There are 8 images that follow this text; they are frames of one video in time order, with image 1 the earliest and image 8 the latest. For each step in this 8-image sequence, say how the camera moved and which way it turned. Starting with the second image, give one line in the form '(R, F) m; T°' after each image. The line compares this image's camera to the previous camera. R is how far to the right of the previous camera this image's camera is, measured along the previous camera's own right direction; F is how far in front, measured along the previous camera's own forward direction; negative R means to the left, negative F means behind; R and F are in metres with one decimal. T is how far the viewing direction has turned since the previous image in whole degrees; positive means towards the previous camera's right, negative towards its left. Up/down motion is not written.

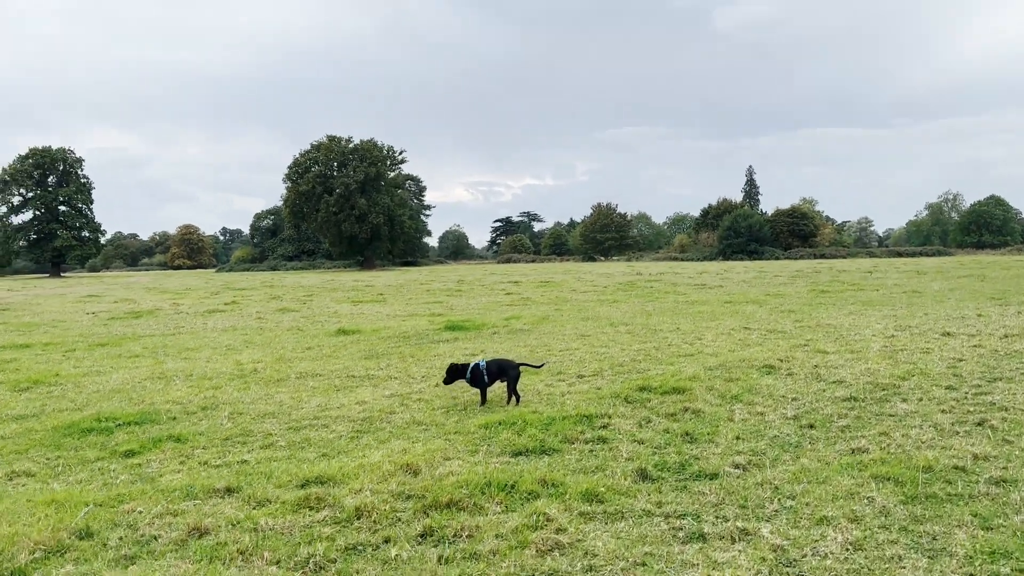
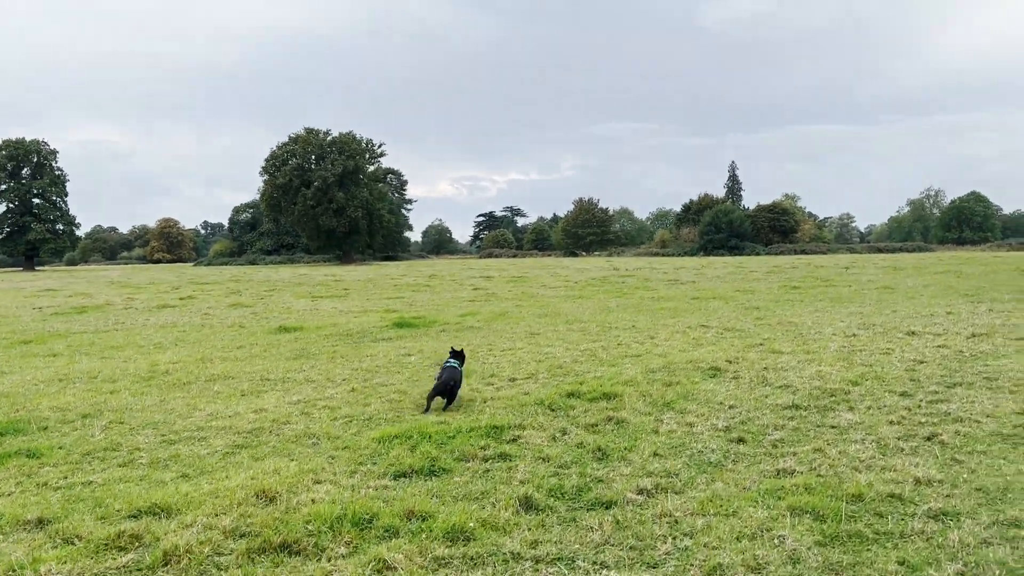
(+0.7, +0.8) m; +1°
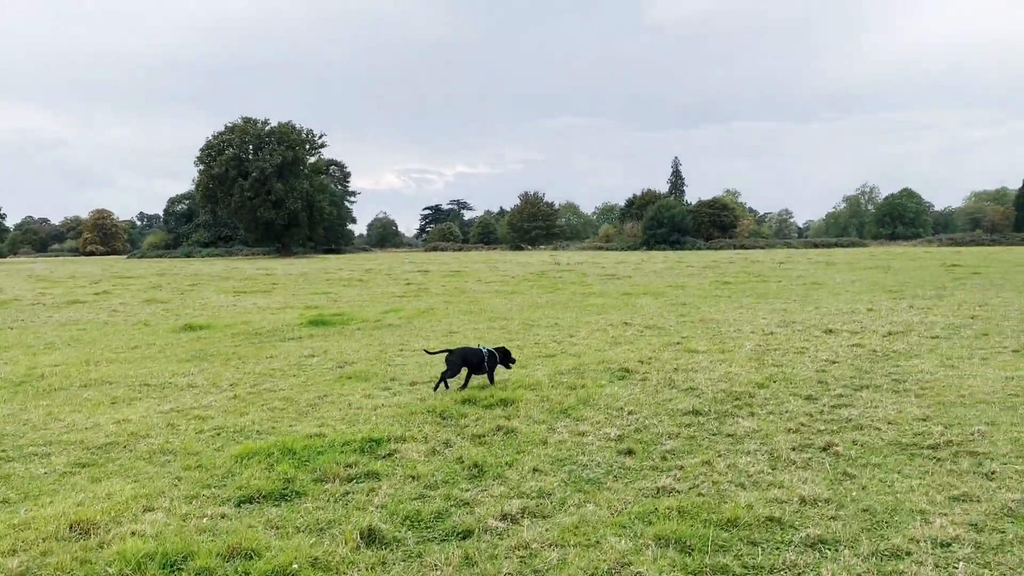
(+0.5, +0.5) m; +4°
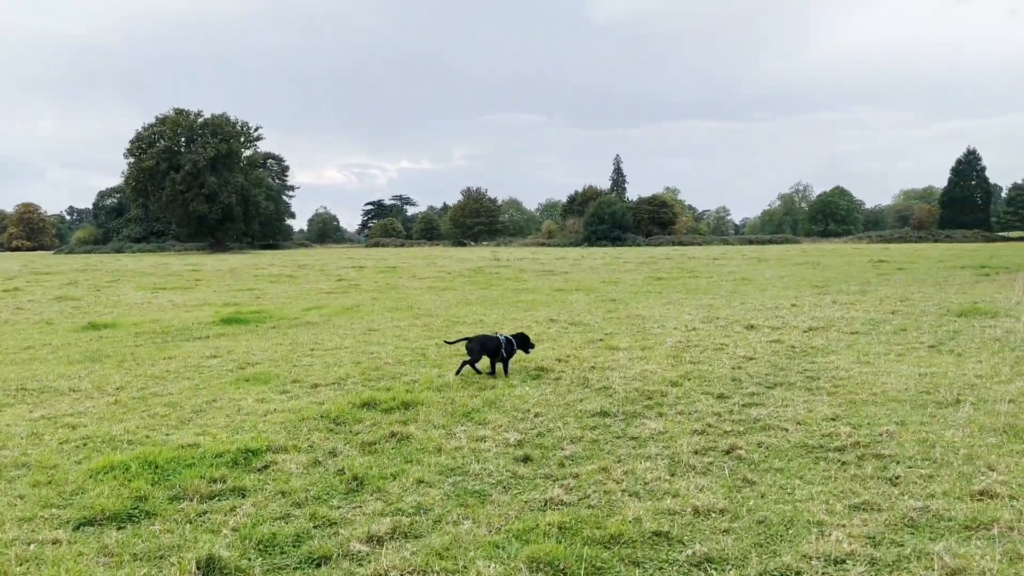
(+0.4, +0.4) m; +4°
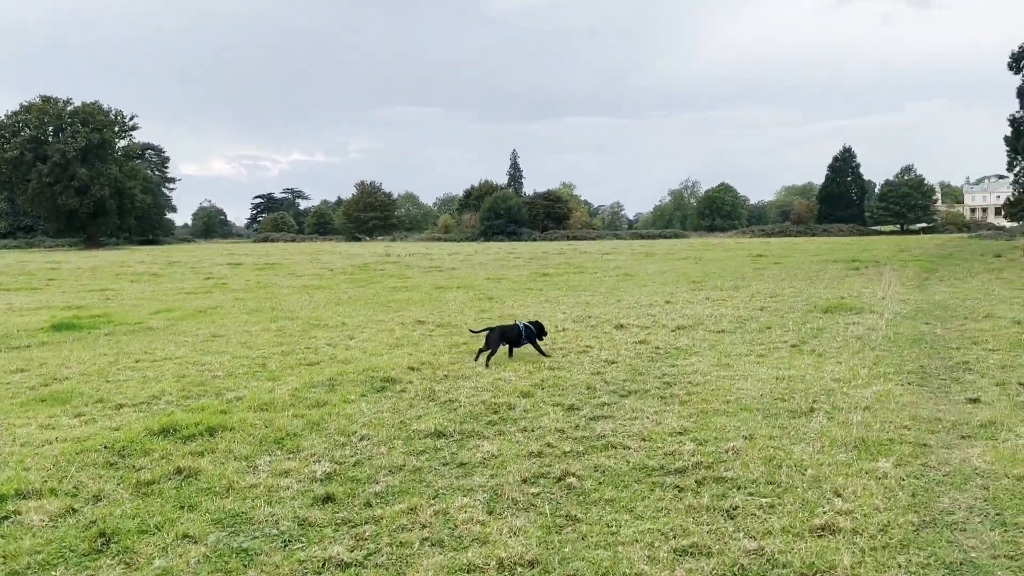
(+0.6, +0.7) m; +7°
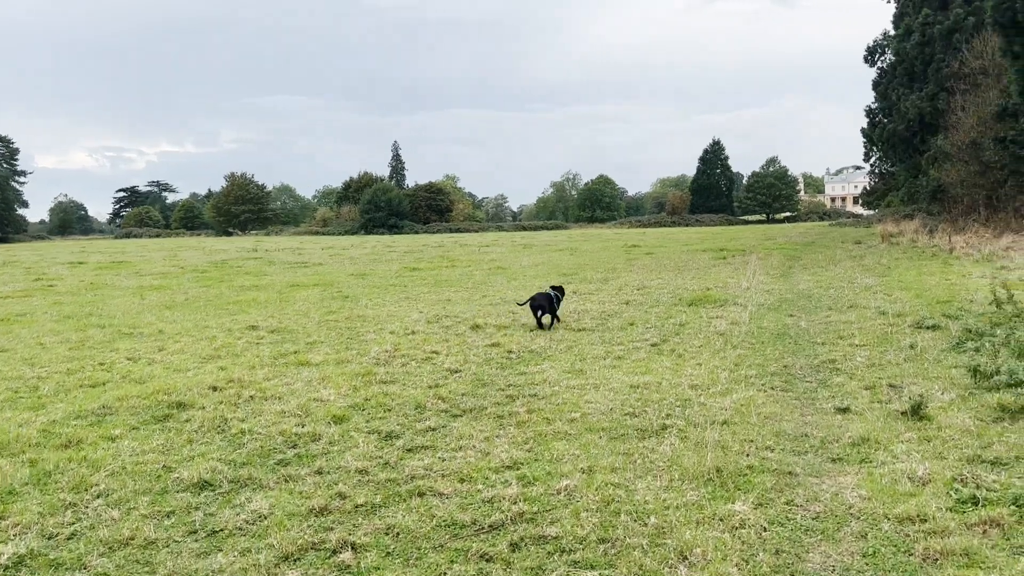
(+0.6, +1.1) m; +8°
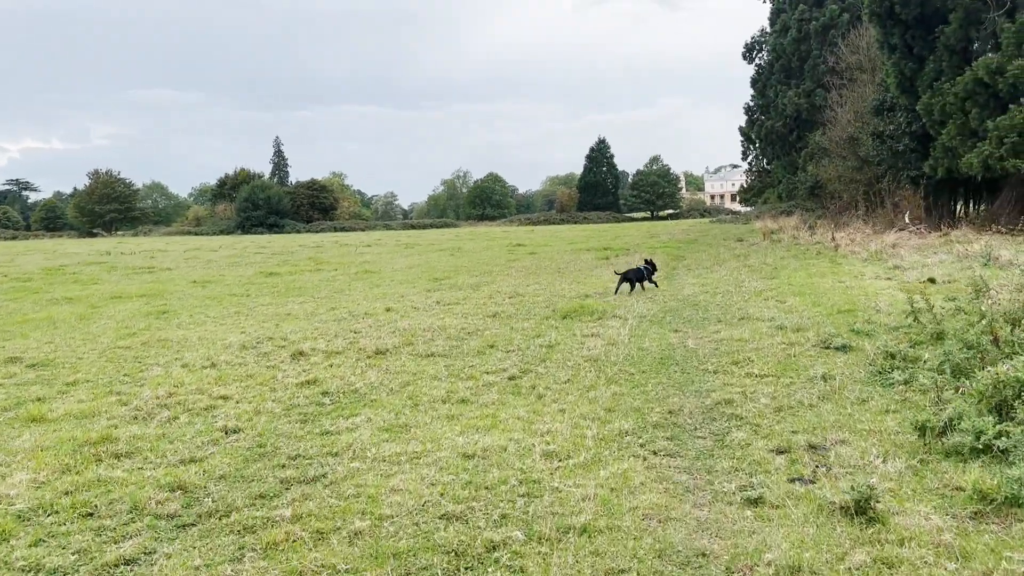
(+0.7, +2.0) m; +7°
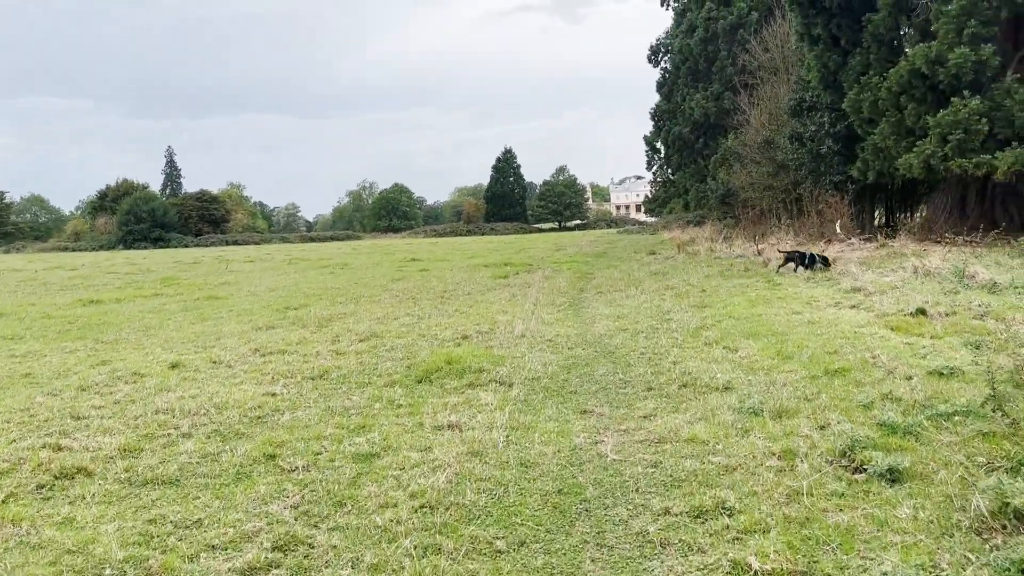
(+0.7, +3.6) m; +6°
